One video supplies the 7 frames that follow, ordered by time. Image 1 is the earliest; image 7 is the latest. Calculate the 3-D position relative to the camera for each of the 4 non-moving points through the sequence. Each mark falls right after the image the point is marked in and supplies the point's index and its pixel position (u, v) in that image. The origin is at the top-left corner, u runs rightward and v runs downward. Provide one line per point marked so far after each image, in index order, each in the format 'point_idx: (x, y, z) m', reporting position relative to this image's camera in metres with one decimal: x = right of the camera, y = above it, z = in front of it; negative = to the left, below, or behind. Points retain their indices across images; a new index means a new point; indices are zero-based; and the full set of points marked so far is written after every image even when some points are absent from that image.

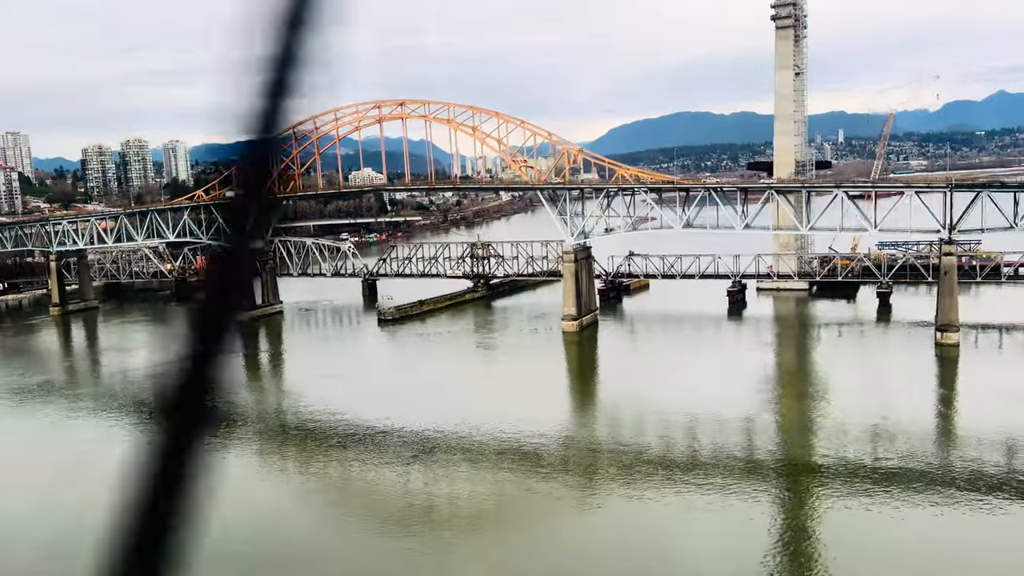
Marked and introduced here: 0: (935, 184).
0: (+9.8, +2.4, +18.8) m
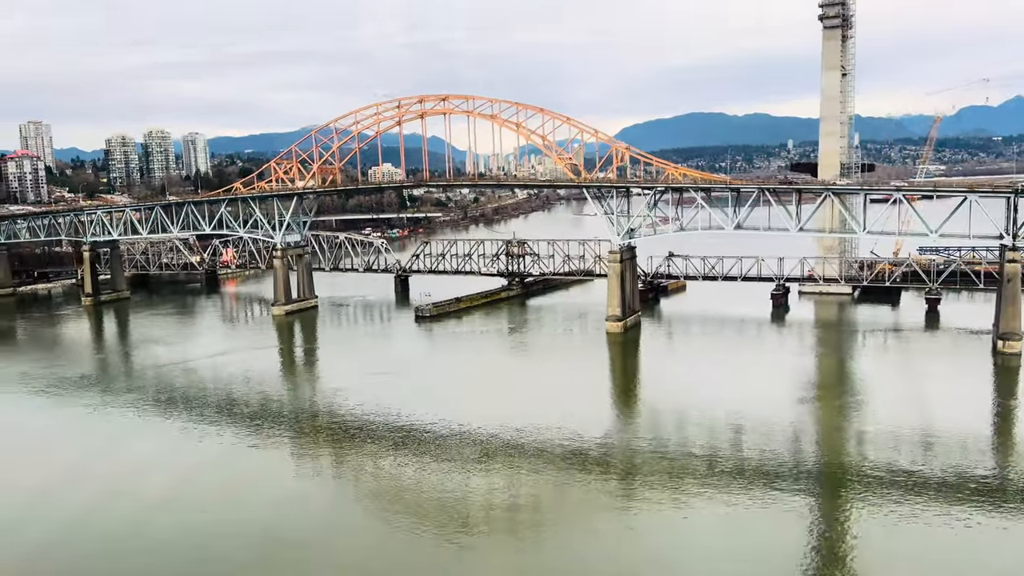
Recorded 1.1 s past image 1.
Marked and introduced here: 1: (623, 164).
0: (+10.8, +2.2, +18.4) m
1: (+2.7, +2.9, +19.1) m
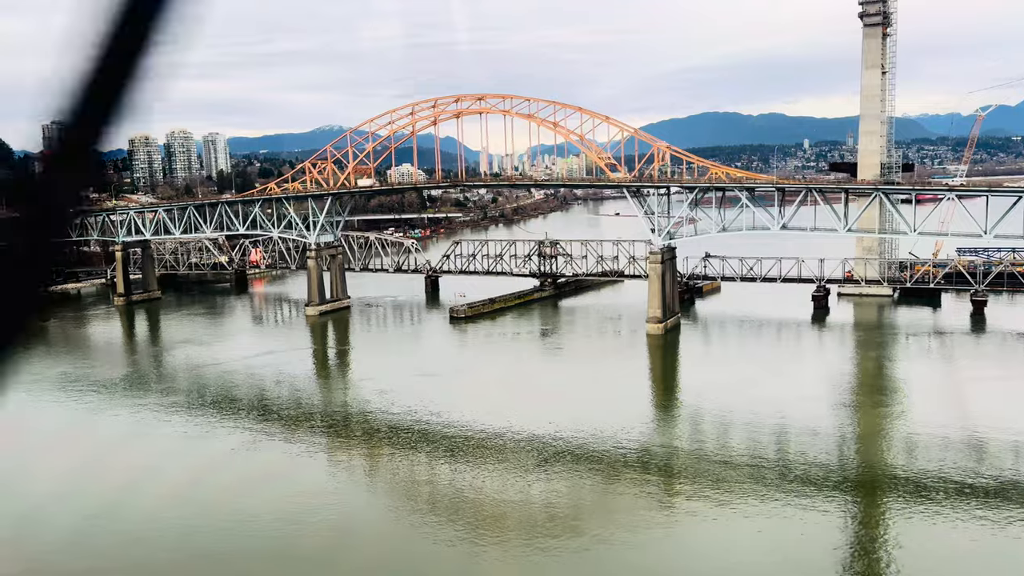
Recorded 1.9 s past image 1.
0: (+11.7, +2.2, +18.0) m
1: (+3.6, +2.9, +18.9) m
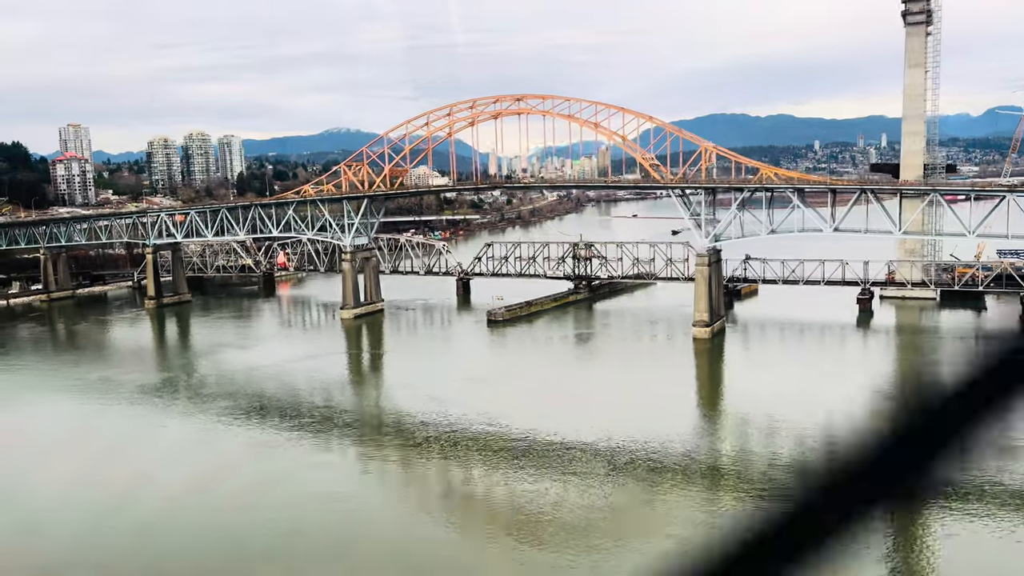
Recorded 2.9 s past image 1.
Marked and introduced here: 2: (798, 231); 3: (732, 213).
0: (+12.6, +2.1, +17.6) m
1: (+4.5, +2.8, +18.6) m
2: (+6.4, +1.3, +17.8) m
3: (+4.8, +1.7, +17.7) m
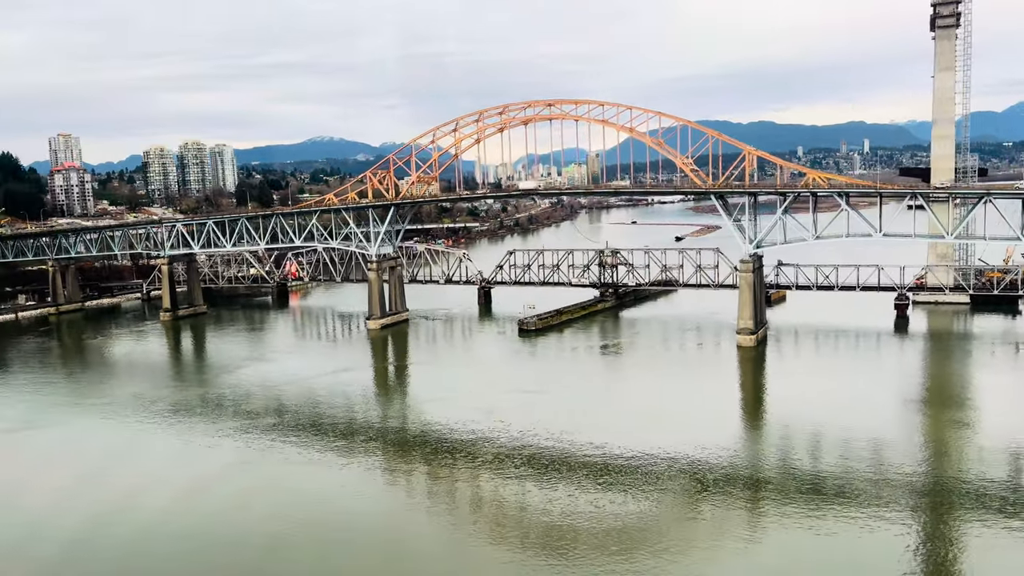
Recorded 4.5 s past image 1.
0: (+13.5, +2.0, +17.4) m
1: (+5.3, +2.7, +18.3) m
2: (+7.2, +1.2, +17.5) m
3: (+5.6, +1.5, +17.4) m
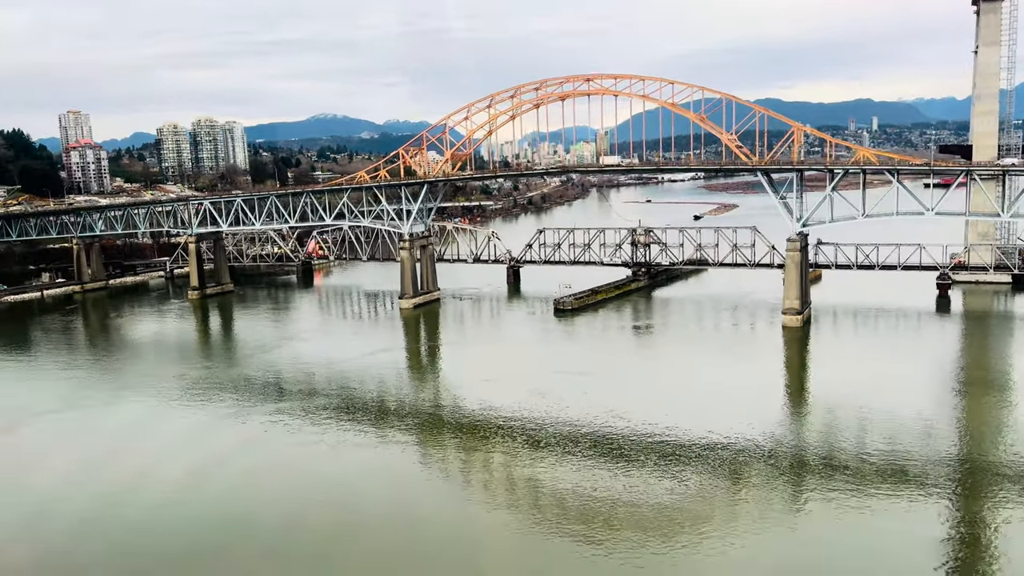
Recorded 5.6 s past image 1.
0: (+14.3, +2.5, +17.0) m
1: (+6.2, +3.1, +17.9) m
2: (+8.1, +1.6, +17.2) m
3: (+6.5, +1.9, +17.0) m
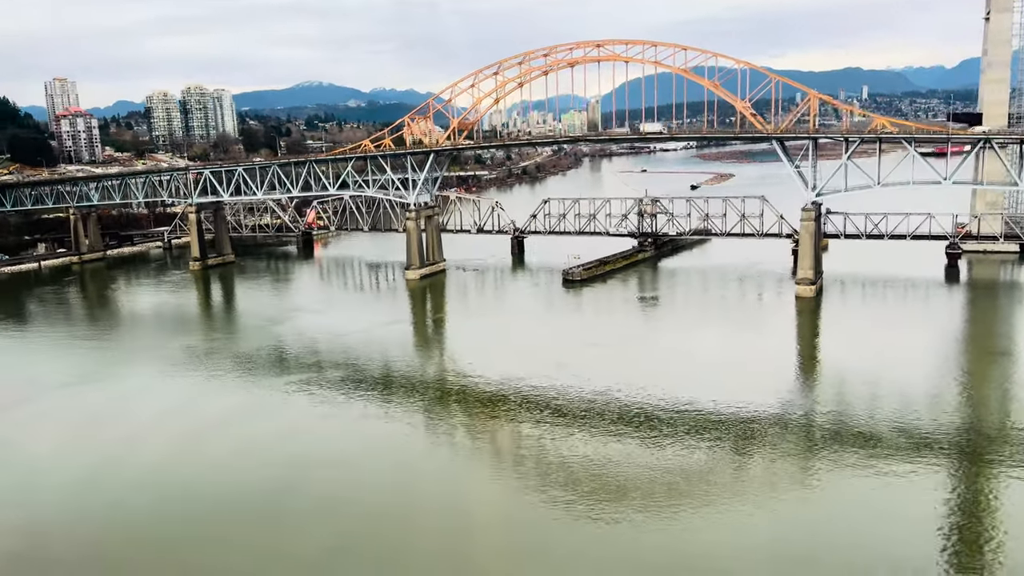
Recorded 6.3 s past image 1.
0: (+14.6, +3.1, +17.0) m
1: (+6.4, +3.8, +17.7) m
2: (+8.3, +2.2, +17.0) m
3: (+6.7, +2.6, +16.9) m
